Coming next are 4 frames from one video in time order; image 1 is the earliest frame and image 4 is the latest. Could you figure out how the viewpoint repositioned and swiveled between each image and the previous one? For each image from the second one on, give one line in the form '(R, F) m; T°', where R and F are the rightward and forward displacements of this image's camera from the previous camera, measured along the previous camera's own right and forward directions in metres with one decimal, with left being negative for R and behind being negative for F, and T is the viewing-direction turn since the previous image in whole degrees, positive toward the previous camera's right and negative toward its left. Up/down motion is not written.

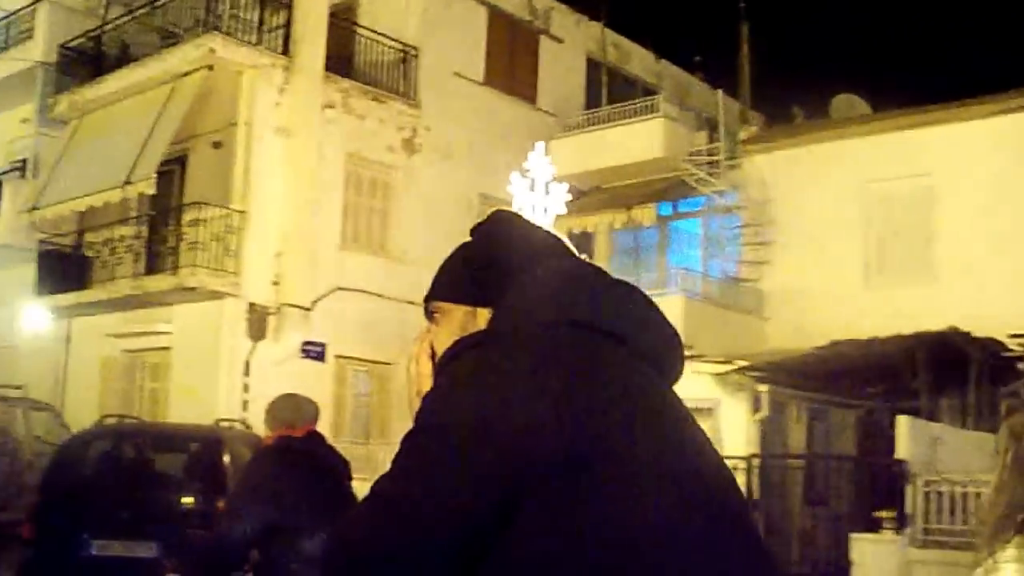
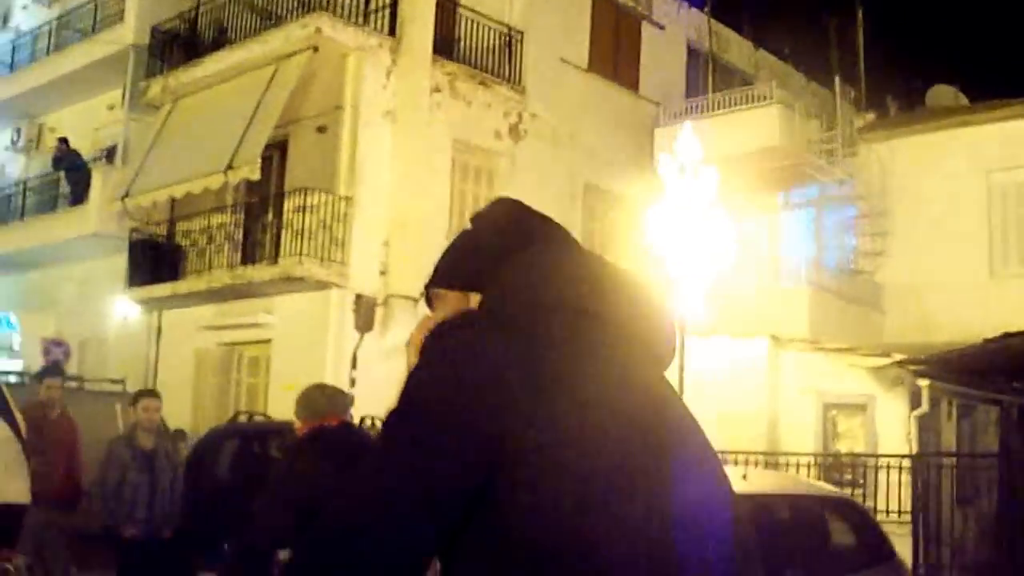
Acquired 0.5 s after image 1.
(-1.4, +0.8) m; -1°
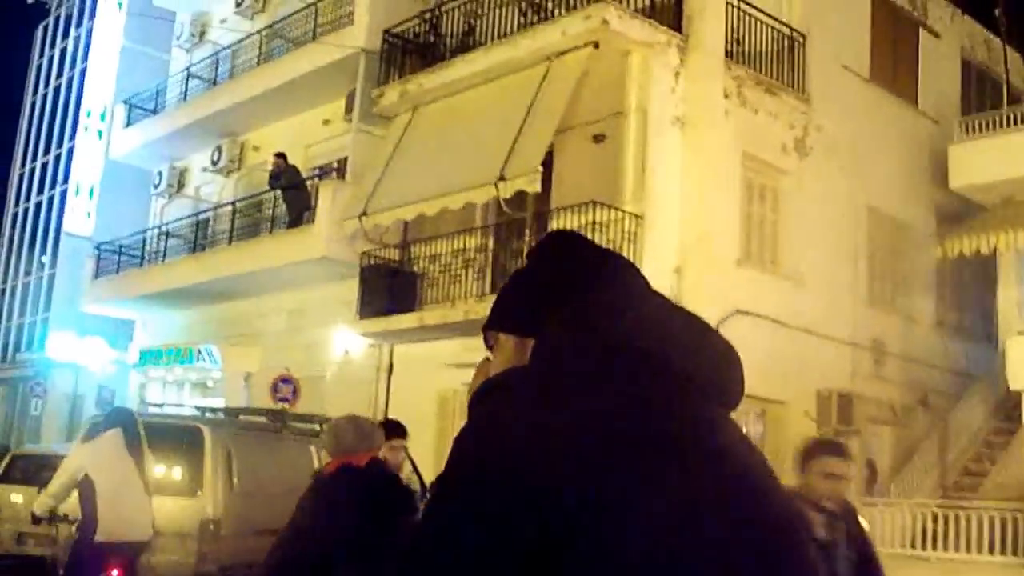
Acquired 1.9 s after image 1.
(-2.7, +2.2) m; -4°
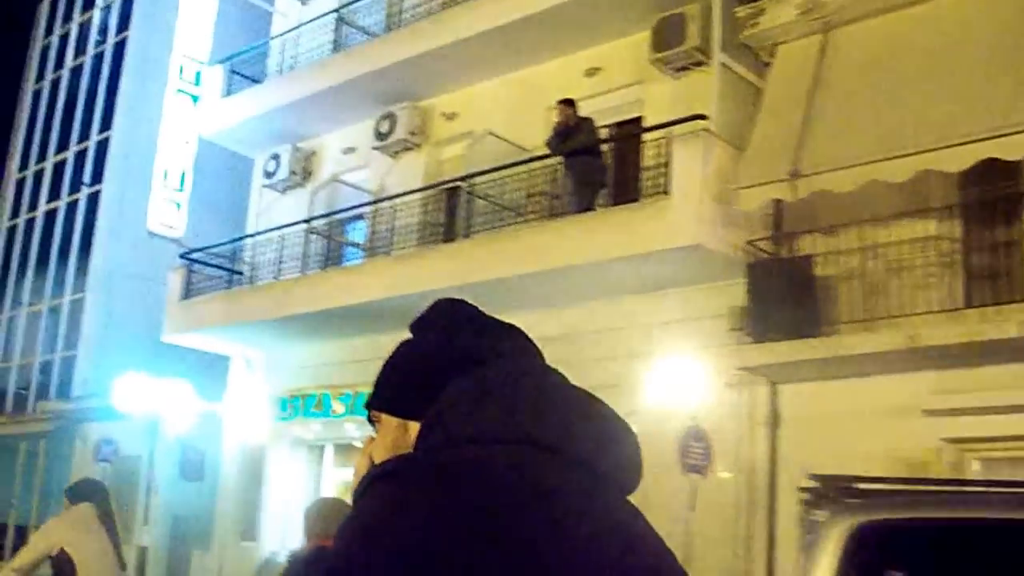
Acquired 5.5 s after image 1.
(-6.0, +6.1) m; +9°
